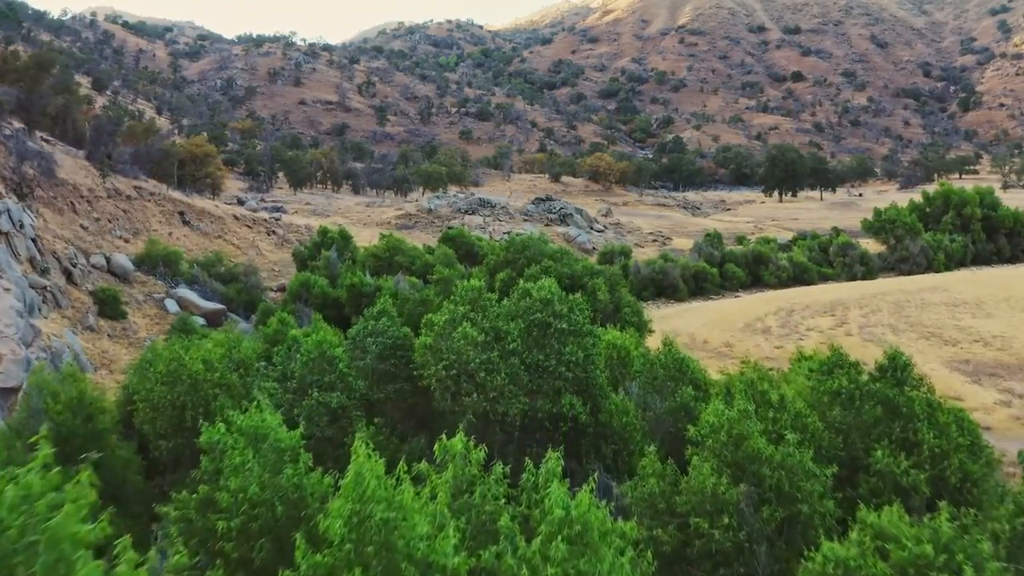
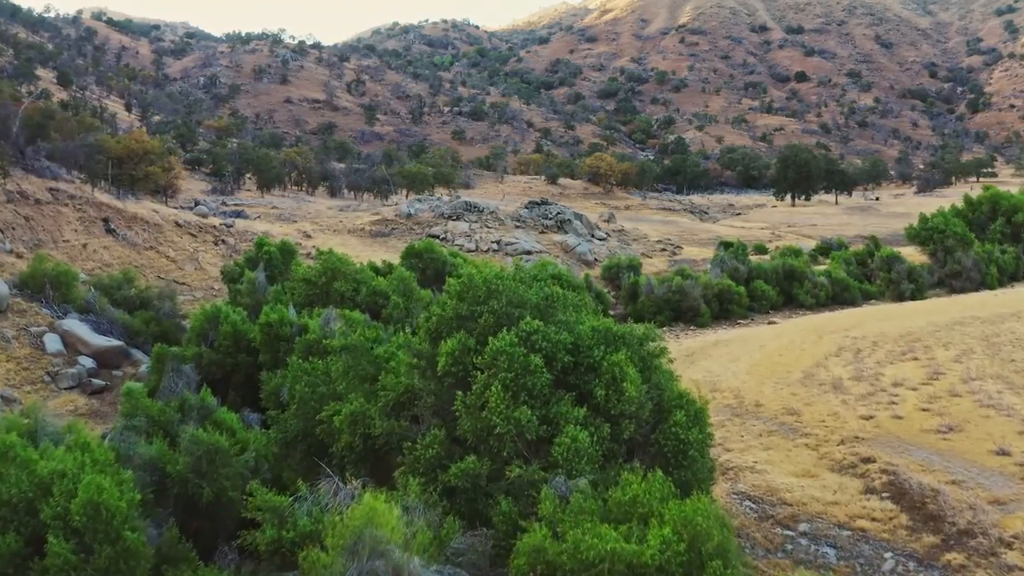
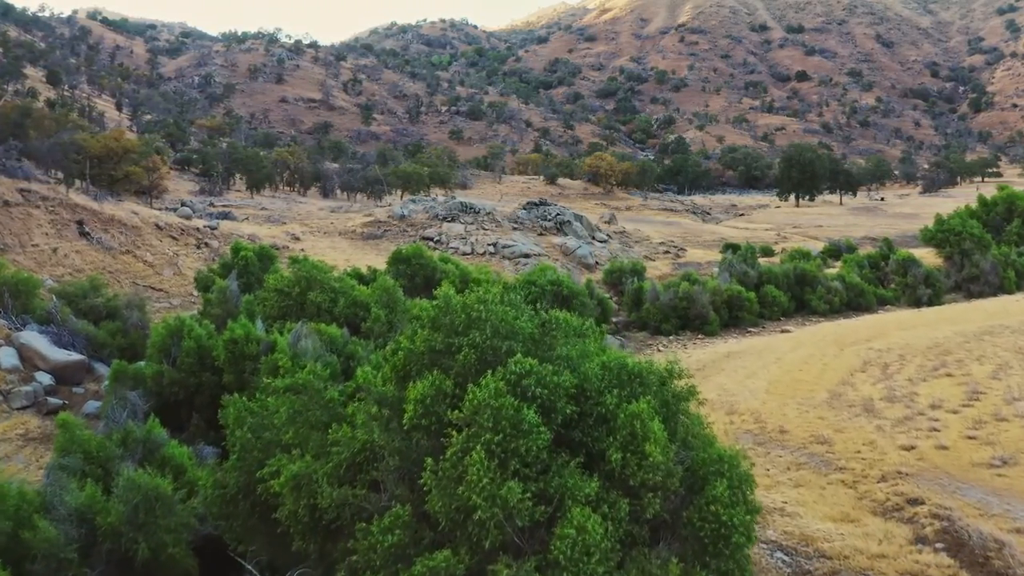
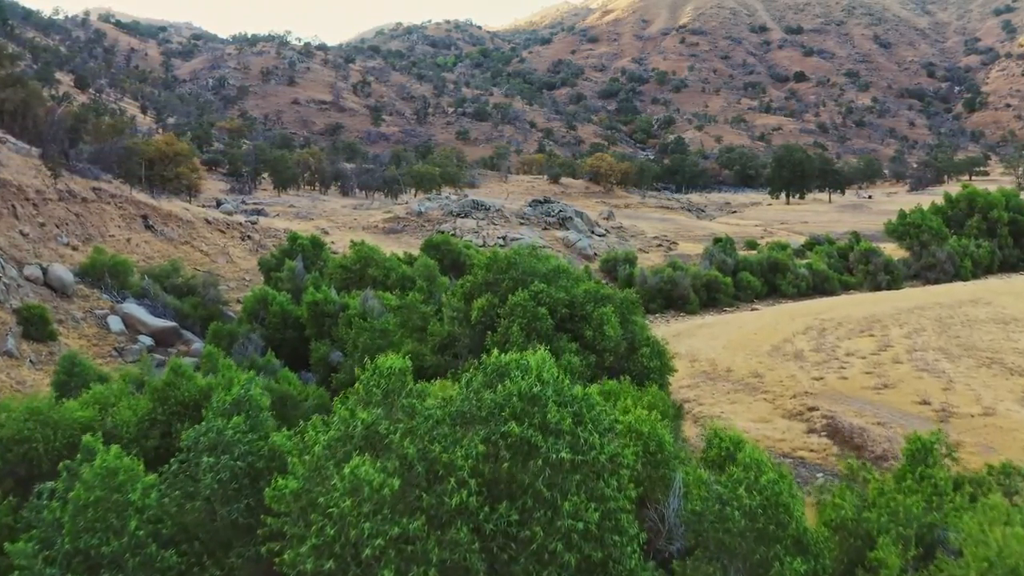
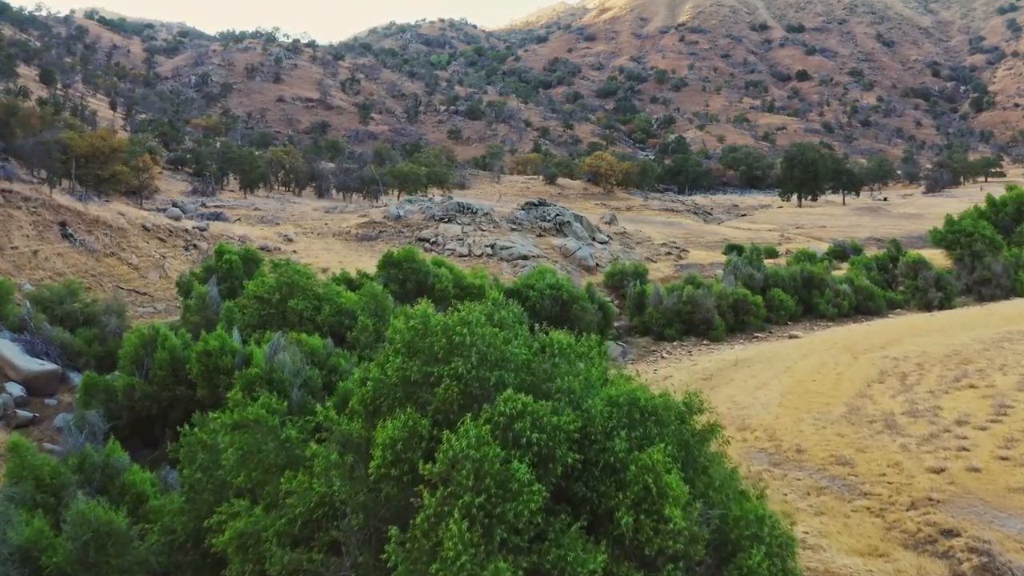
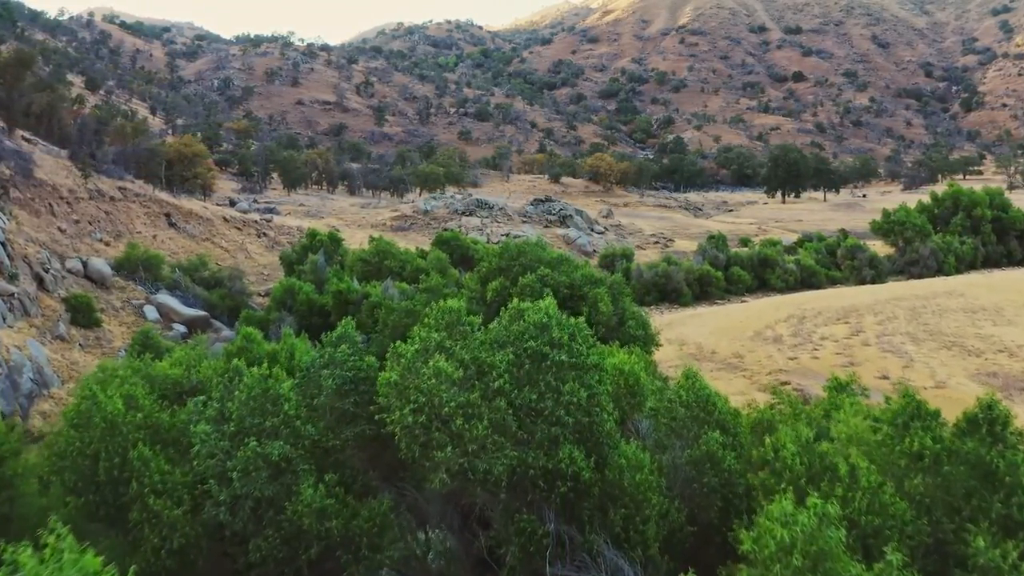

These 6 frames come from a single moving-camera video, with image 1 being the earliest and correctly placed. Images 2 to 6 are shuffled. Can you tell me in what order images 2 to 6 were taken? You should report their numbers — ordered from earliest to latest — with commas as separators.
6, 4, 2, 3, 5
